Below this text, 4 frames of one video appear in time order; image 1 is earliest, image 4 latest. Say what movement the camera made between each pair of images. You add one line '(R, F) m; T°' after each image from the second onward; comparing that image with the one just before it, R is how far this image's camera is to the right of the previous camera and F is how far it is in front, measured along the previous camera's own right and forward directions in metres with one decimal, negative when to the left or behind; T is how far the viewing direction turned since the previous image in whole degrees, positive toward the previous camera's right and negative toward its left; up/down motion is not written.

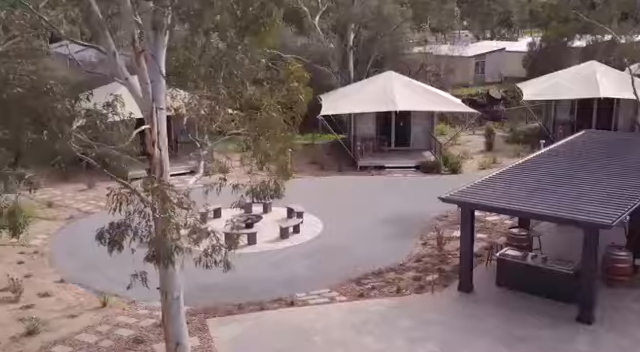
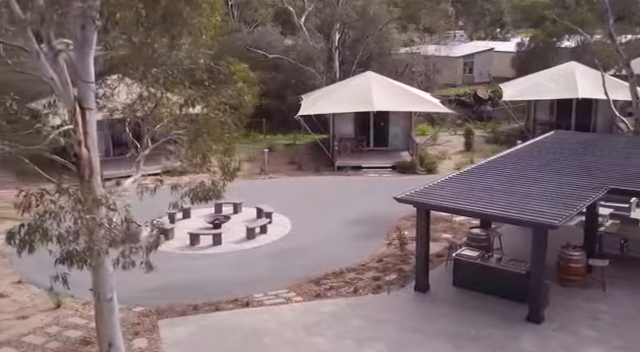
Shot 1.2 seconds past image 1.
(+0.7, 0.0) m; +1°
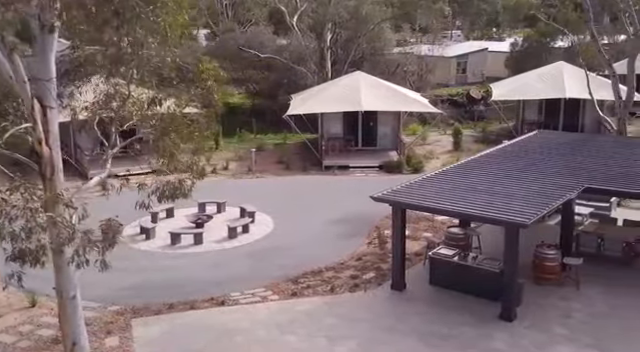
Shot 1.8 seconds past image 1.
(+0.4, 0.0) m; 0°
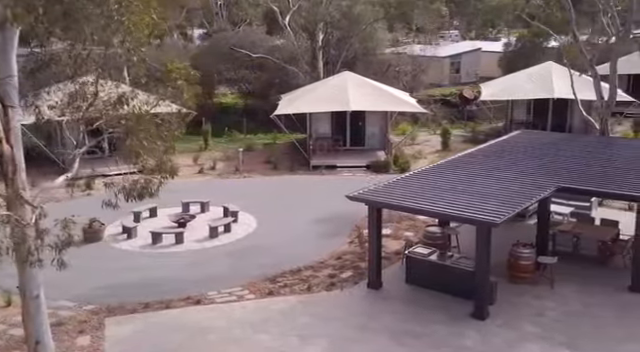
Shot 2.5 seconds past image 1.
(+0.4, 0.0) m; 0°
